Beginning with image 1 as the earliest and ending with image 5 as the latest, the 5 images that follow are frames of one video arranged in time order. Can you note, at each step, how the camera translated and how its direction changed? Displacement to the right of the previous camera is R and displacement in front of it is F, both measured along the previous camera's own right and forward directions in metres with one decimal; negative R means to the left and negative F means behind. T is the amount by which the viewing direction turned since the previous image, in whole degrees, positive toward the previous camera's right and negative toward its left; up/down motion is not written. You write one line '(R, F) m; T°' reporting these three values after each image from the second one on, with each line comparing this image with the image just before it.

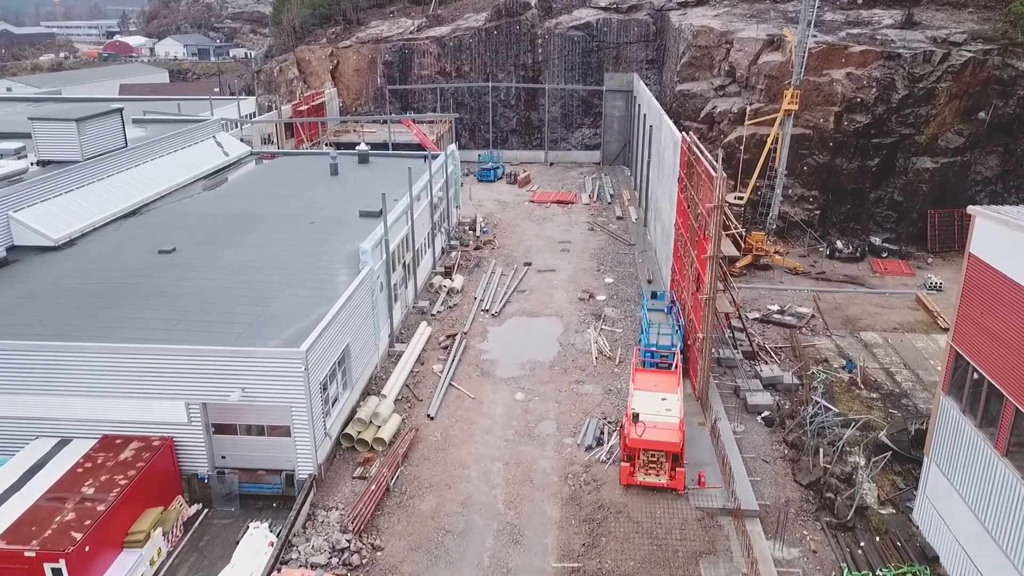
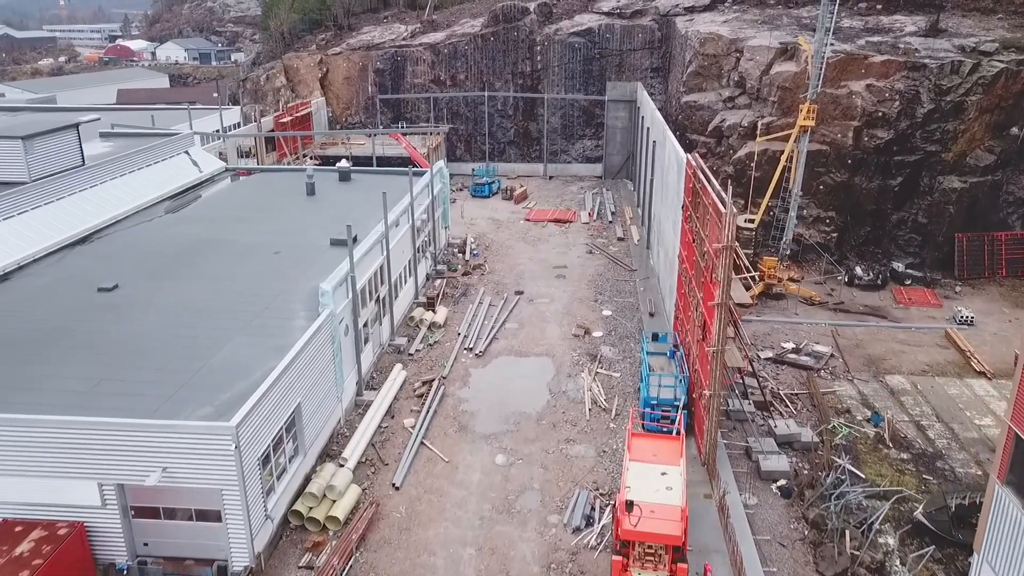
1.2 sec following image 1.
(+0.5, +1.9) m; -1°
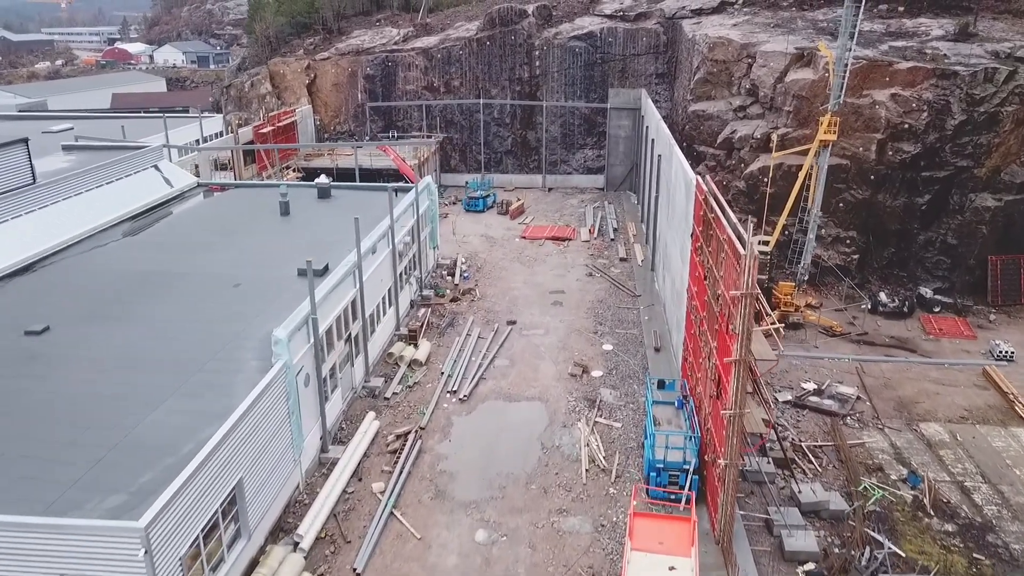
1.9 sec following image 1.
(+0.3, +1.9) m; 0°
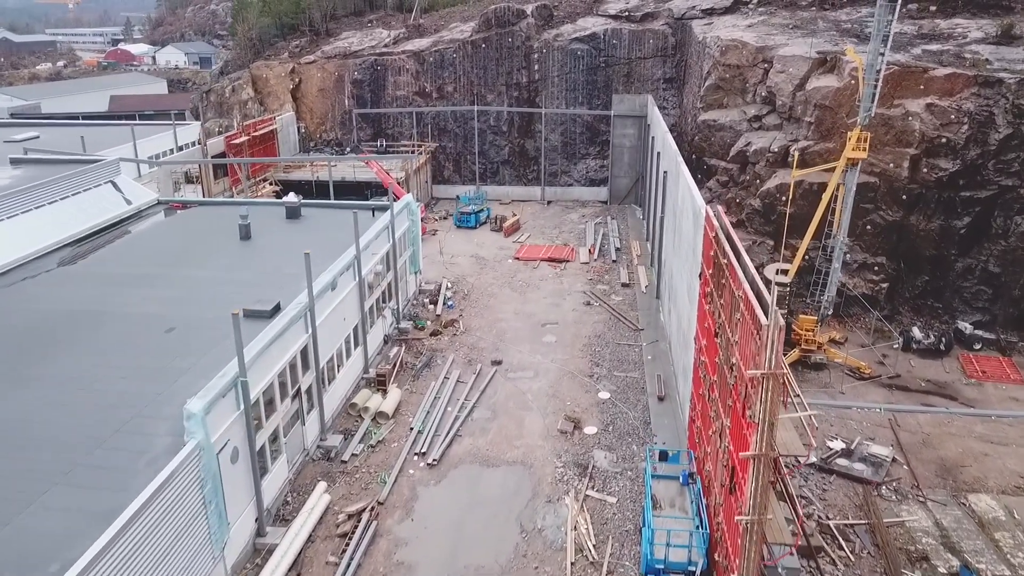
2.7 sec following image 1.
(+0.5, +2.3) m; -1°
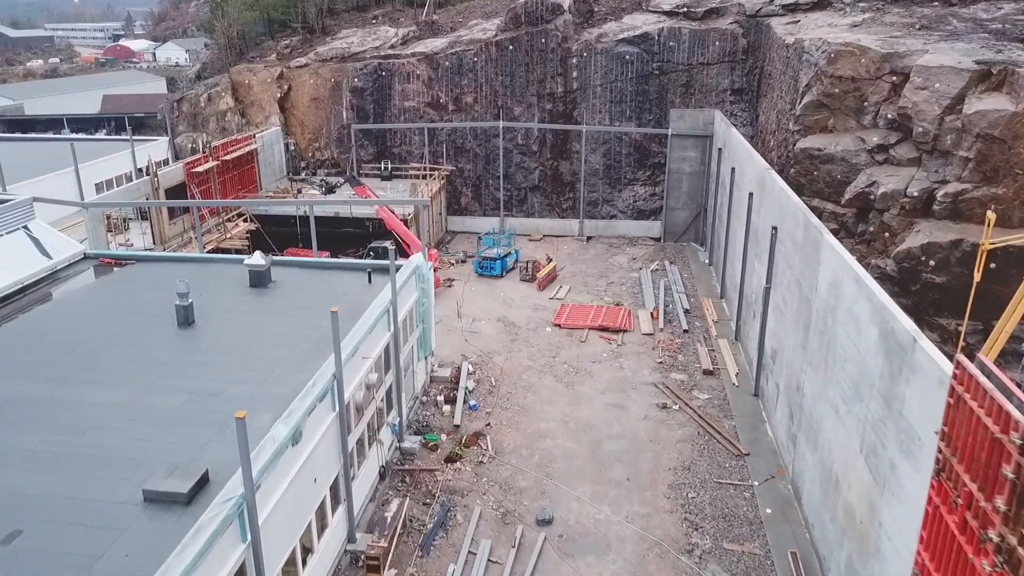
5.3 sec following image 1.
(-0.7, +5.6) m; -1°
